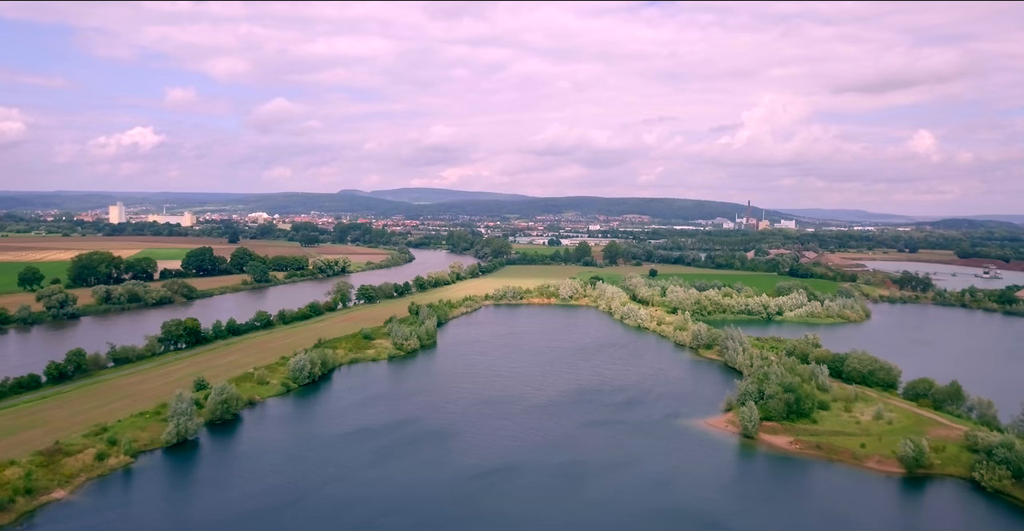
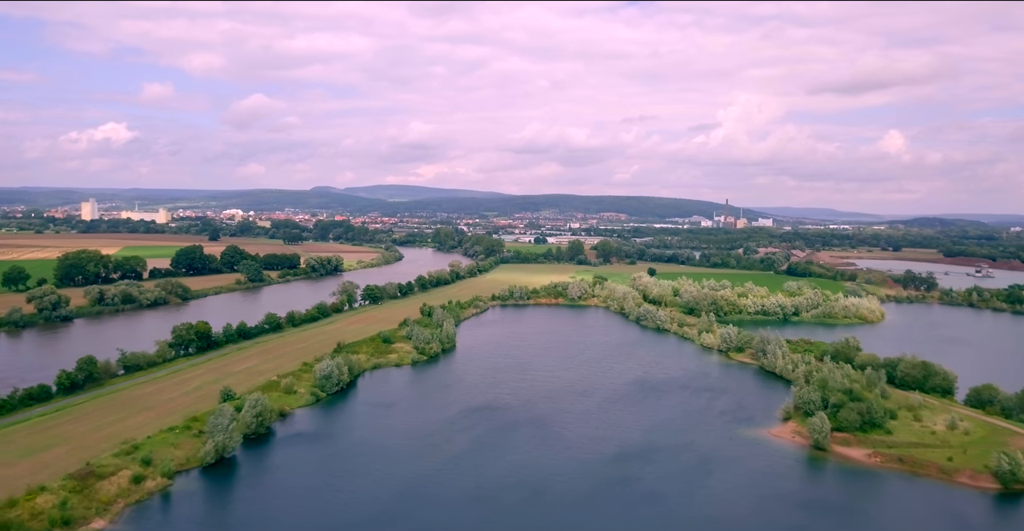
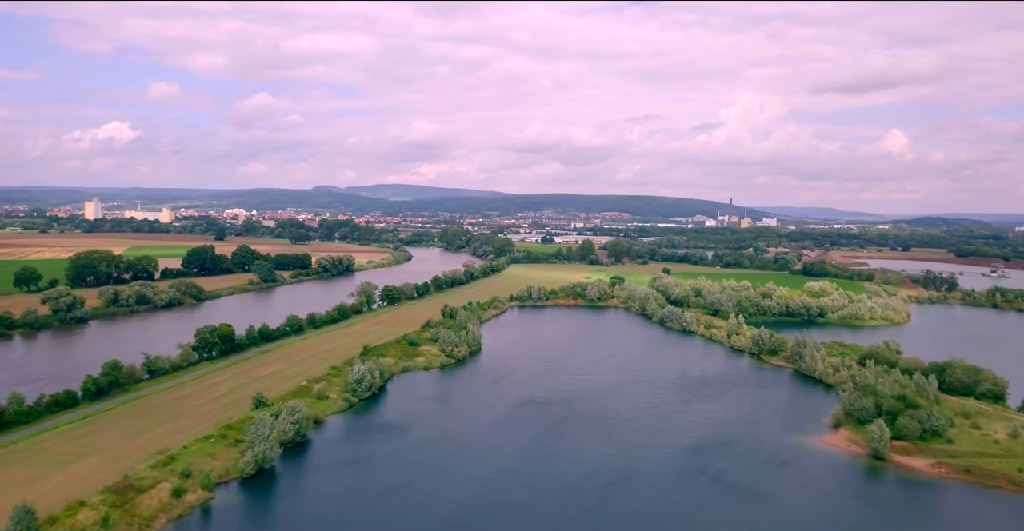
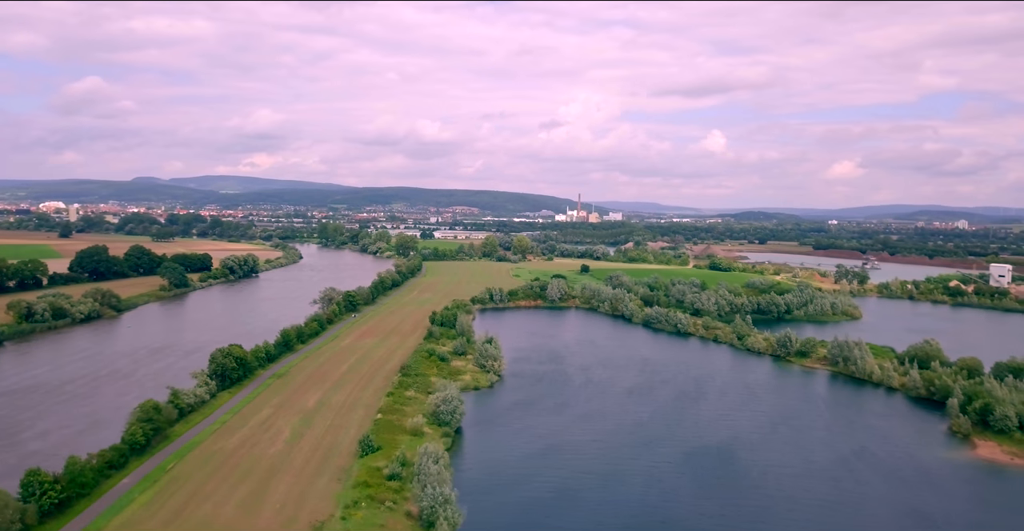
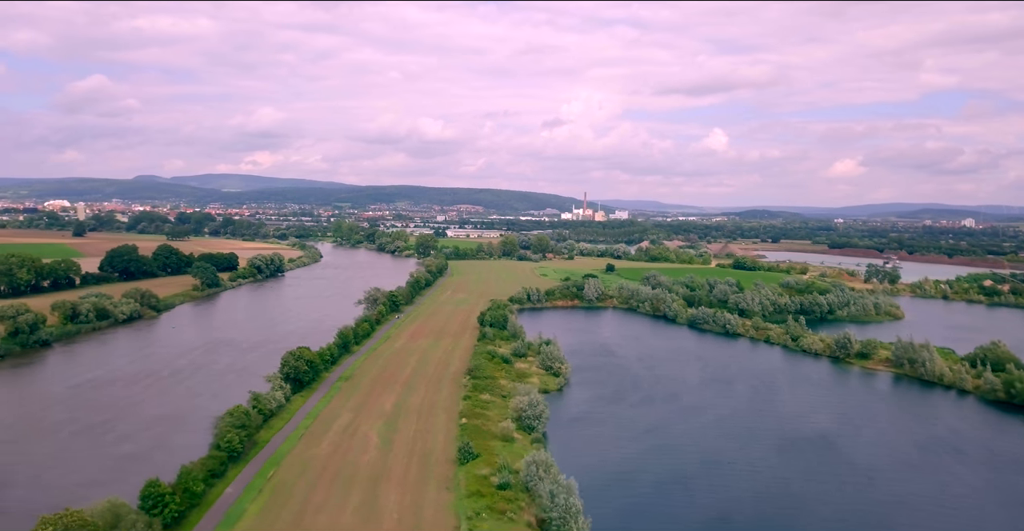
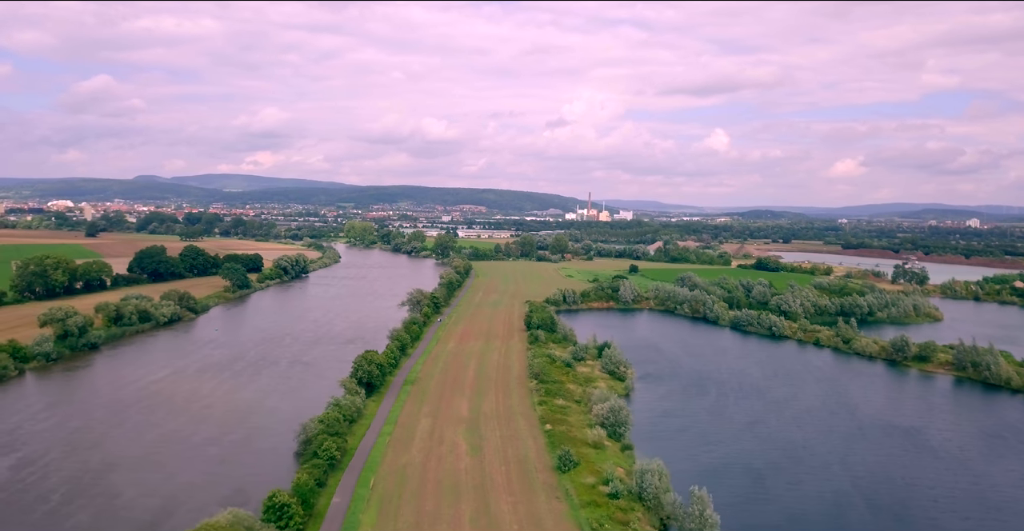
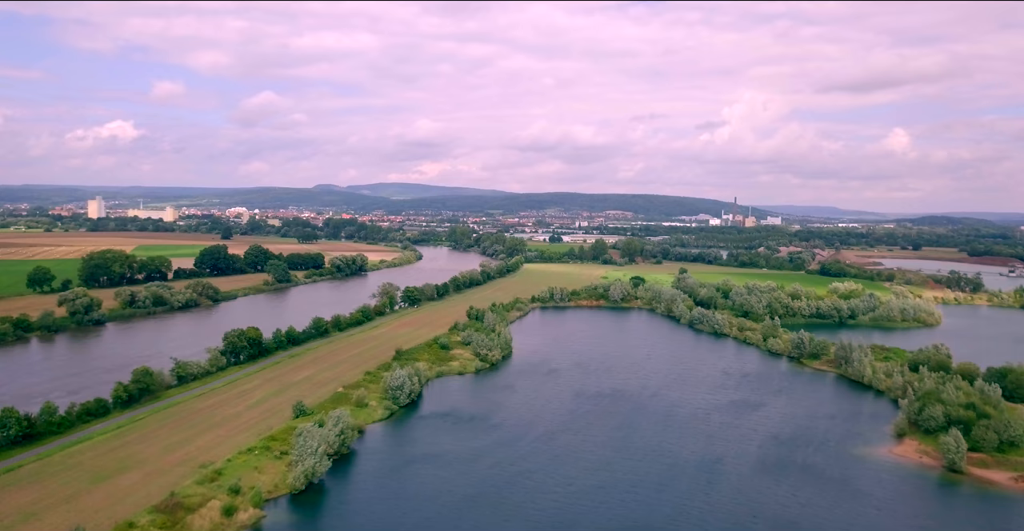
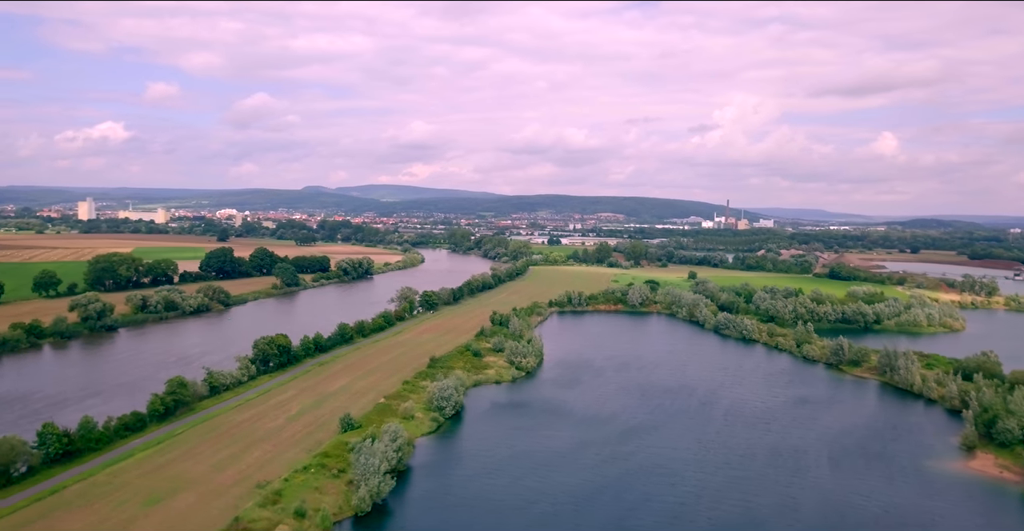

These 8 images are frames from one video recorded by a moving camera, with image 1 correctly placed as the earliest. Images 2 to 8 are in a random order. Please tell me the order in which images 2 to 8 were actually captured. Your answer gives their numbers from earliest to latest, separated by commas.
2, 3, 7, 8, 4, 5, 6
